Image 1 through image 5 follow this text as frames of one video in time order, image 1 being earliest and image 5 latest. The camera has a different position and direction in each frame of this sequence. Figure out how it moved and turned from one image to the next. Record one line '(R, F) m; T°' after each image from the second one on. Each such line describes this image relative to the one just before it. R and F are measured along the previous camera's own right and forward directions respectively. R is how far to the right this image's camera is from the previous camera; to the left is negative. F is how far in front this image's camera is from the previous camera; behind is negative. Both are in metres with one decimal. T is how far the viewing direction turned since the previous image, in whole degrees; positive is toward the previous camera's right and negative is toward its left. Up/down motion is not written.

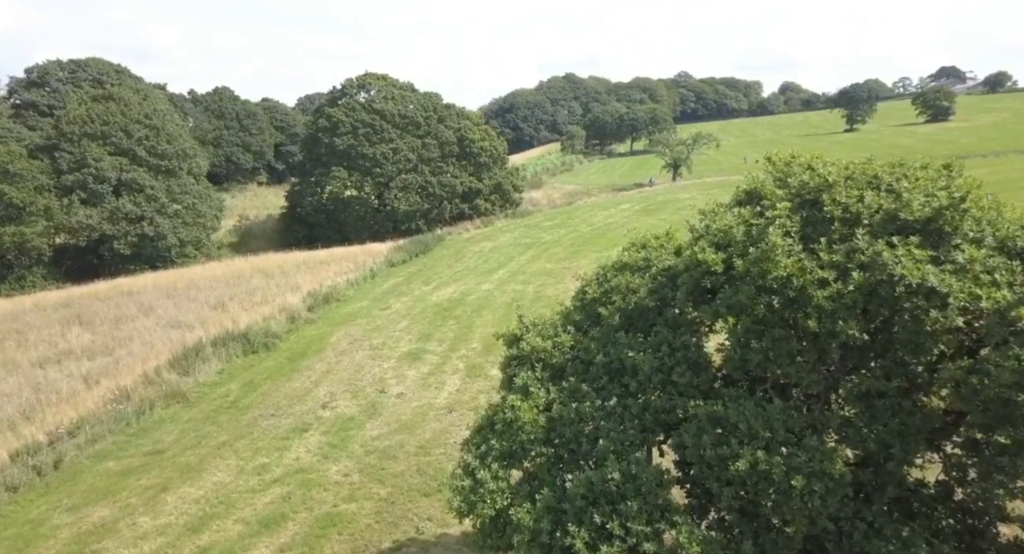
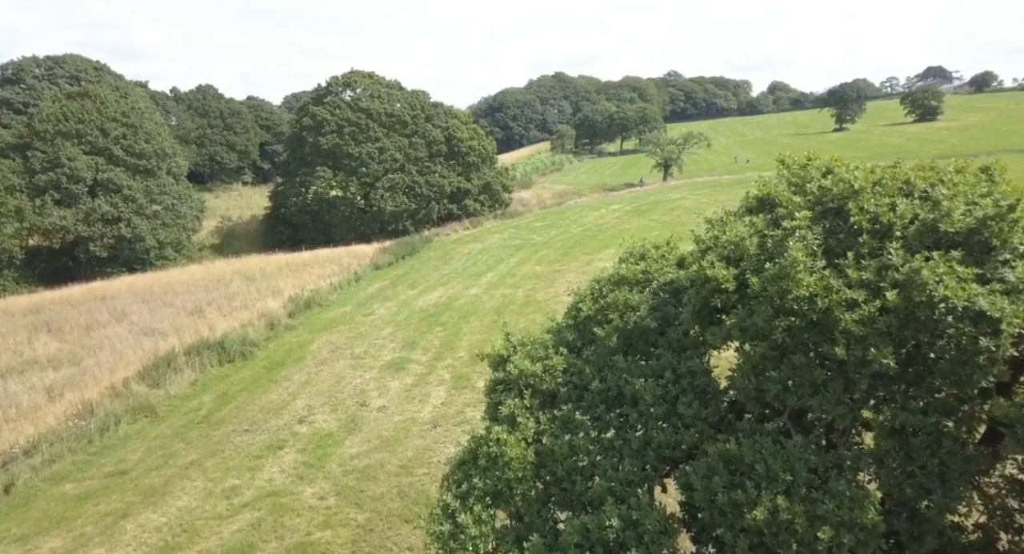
(0.0, +0.7) m; +1°
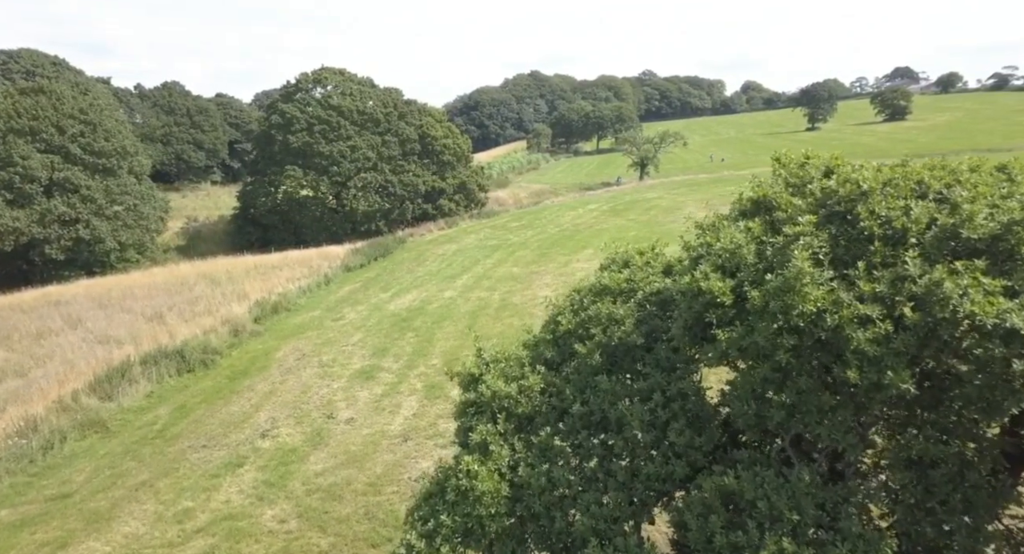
(0.0, +0.6) m; +2°
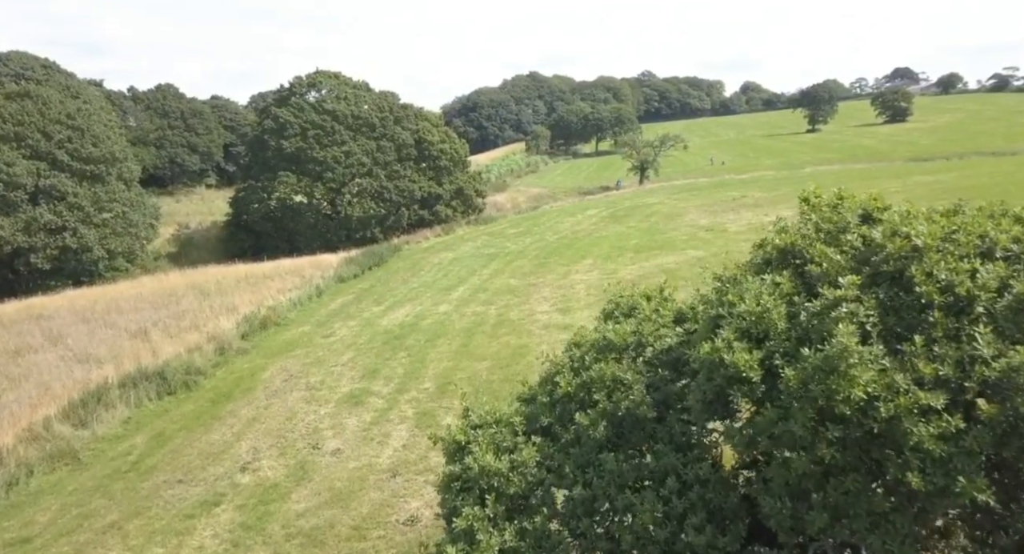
(+0.1, +0.7) m; 0°
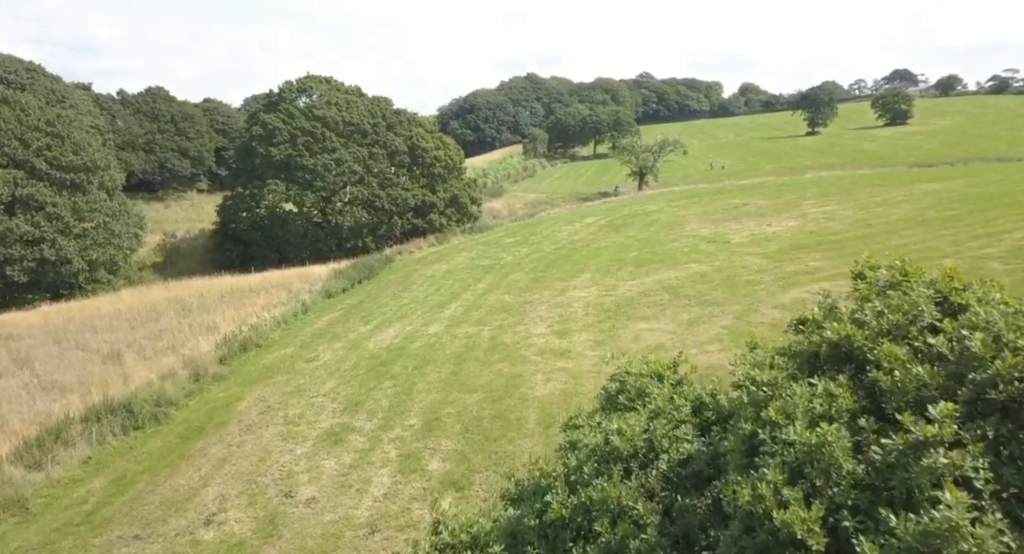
(+0.1, +1.0) m; 0°
